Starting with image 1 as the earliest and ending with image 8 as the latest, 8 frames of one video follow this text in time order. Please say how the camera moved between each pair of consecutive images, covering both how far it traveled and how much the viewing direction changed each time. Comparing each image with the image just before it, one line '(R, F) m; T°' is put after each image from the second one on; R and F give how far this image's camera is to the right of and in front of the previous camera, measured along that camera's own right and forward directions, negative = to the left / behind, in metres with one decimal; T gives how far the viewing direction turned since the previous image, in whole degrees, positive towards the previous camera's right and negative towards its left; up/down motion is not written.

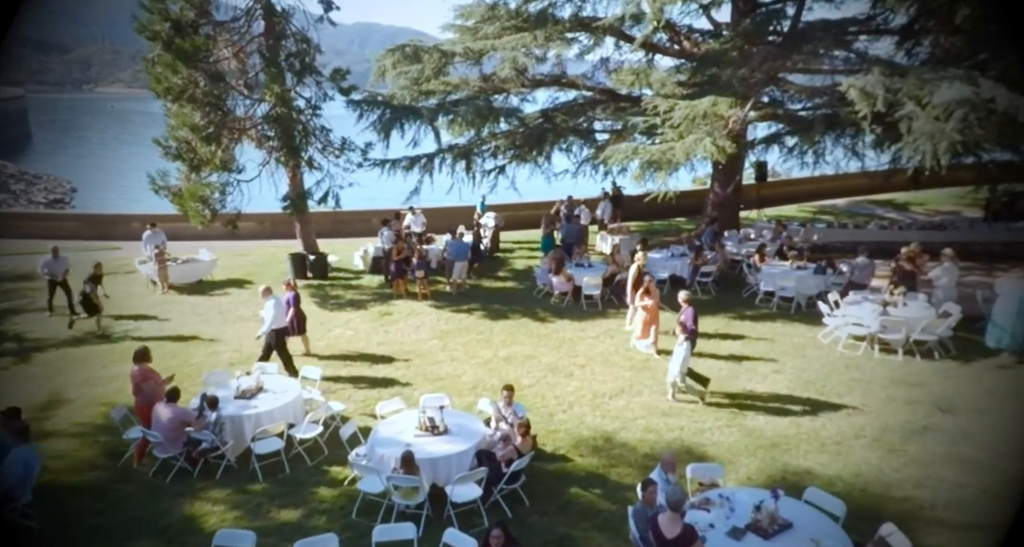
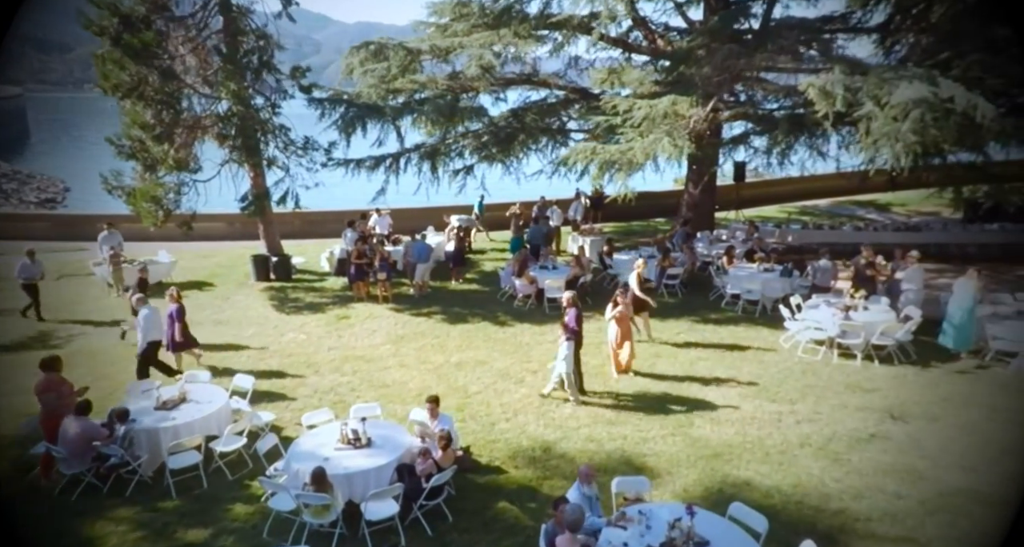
(+0.5, +0.3) m; +1°
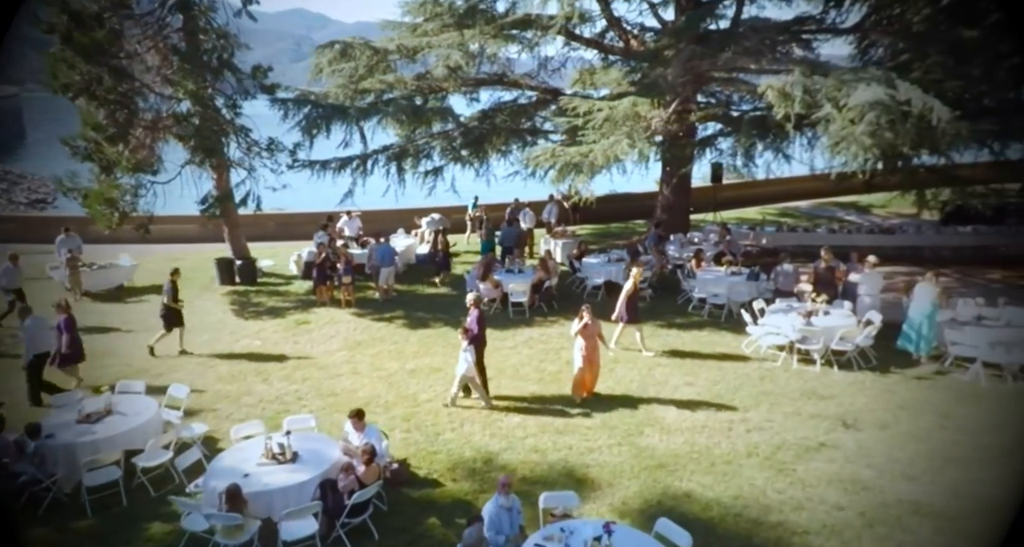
(+0.4, +0.2) m; +1°
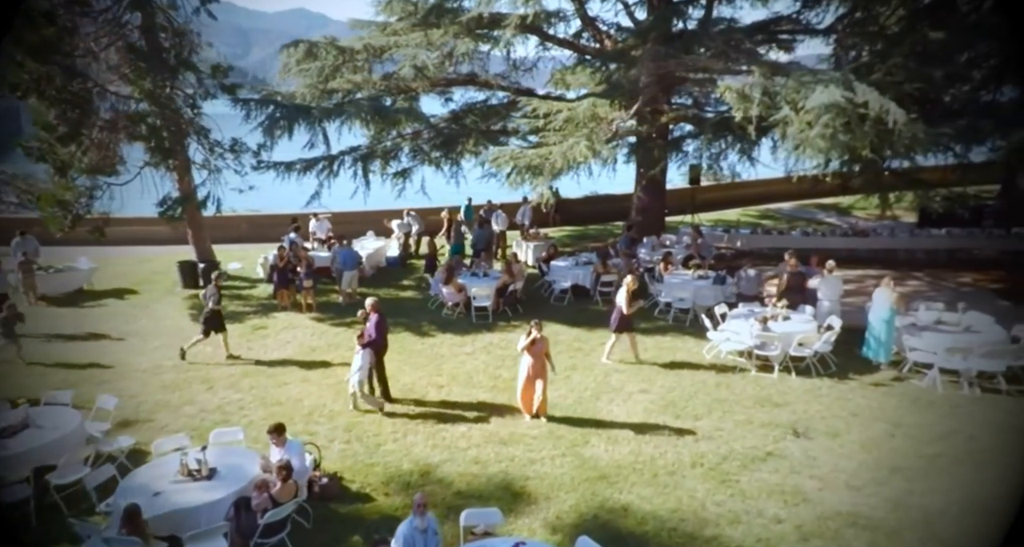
(+0.4, +0.2) m; +1°
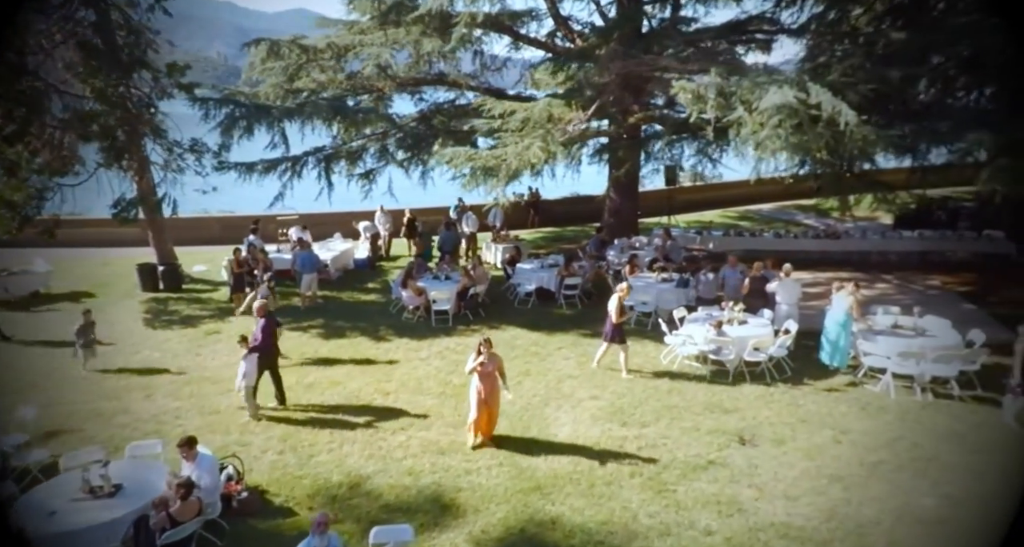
(+0.4, +0.2) m; +1°
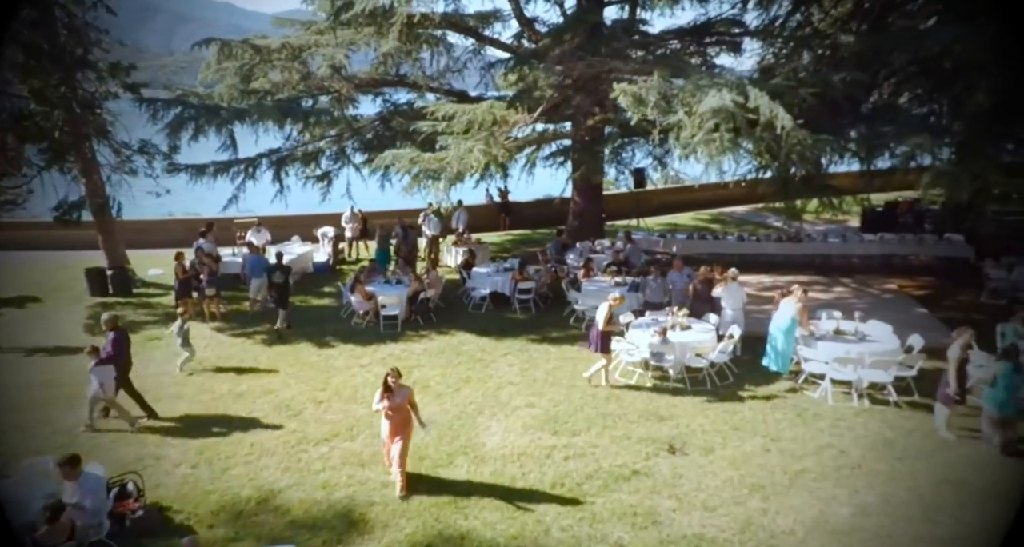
(+0.5, +0.2) m; +1°
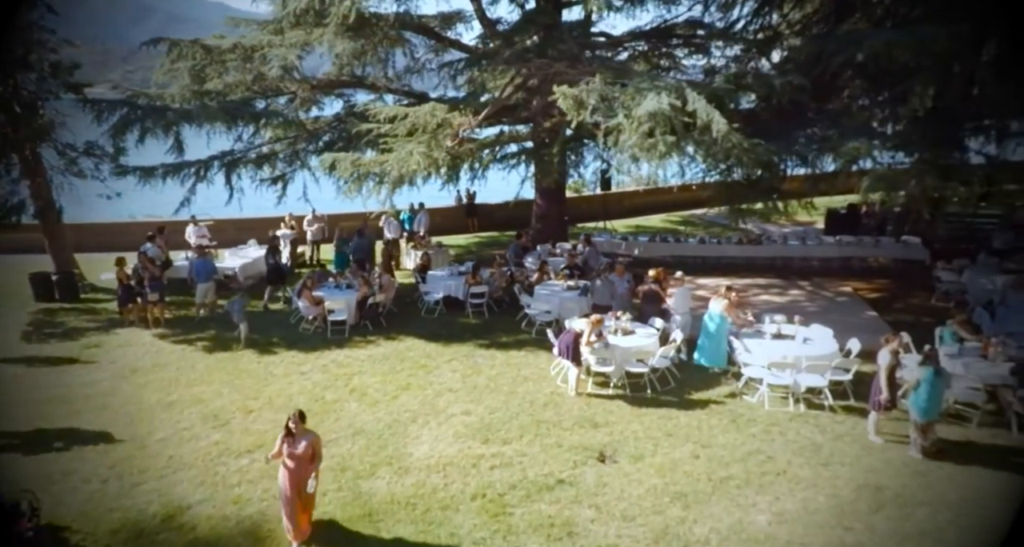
(+0.5, +0.2) m; +1°
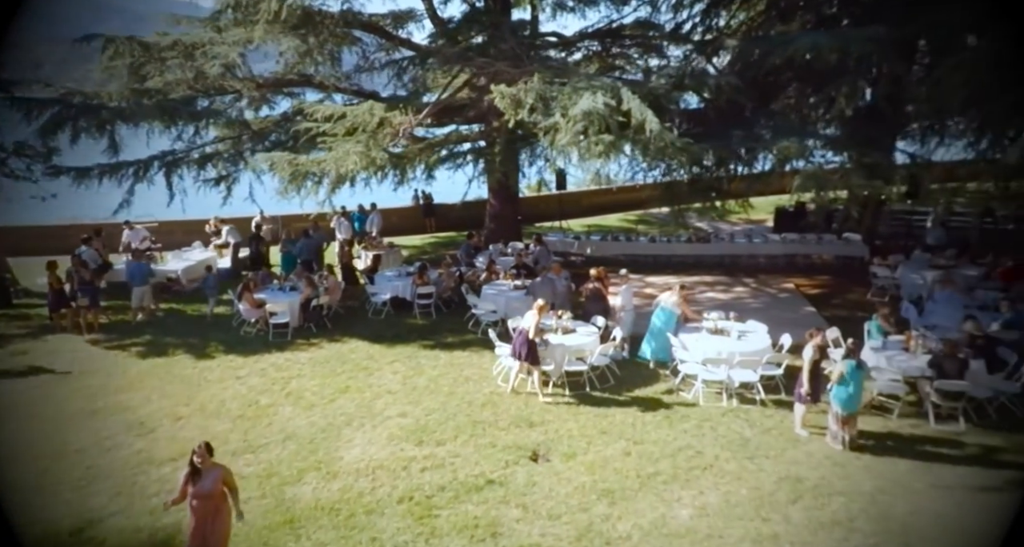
(+0.3, 0.0) m; +2°
